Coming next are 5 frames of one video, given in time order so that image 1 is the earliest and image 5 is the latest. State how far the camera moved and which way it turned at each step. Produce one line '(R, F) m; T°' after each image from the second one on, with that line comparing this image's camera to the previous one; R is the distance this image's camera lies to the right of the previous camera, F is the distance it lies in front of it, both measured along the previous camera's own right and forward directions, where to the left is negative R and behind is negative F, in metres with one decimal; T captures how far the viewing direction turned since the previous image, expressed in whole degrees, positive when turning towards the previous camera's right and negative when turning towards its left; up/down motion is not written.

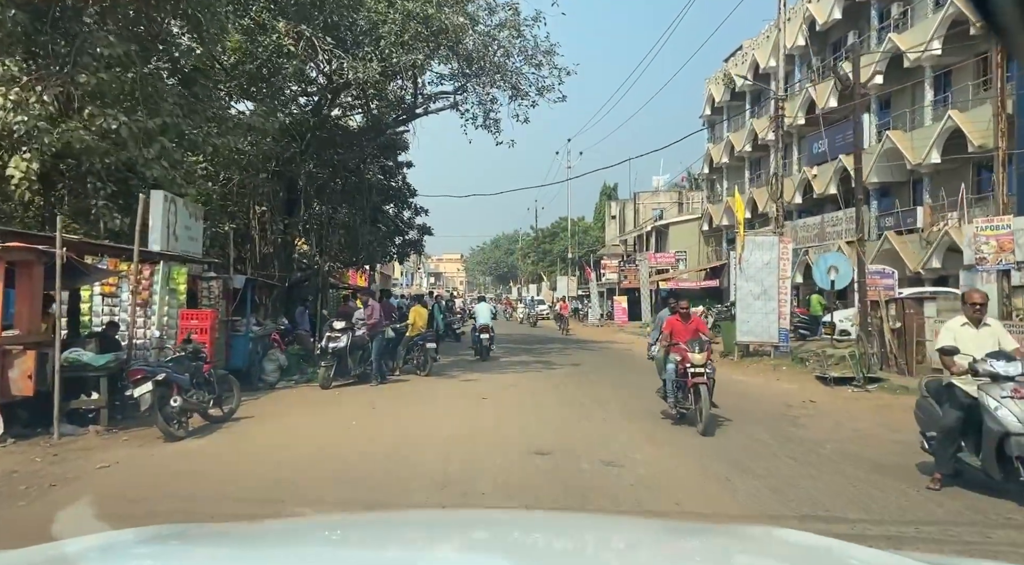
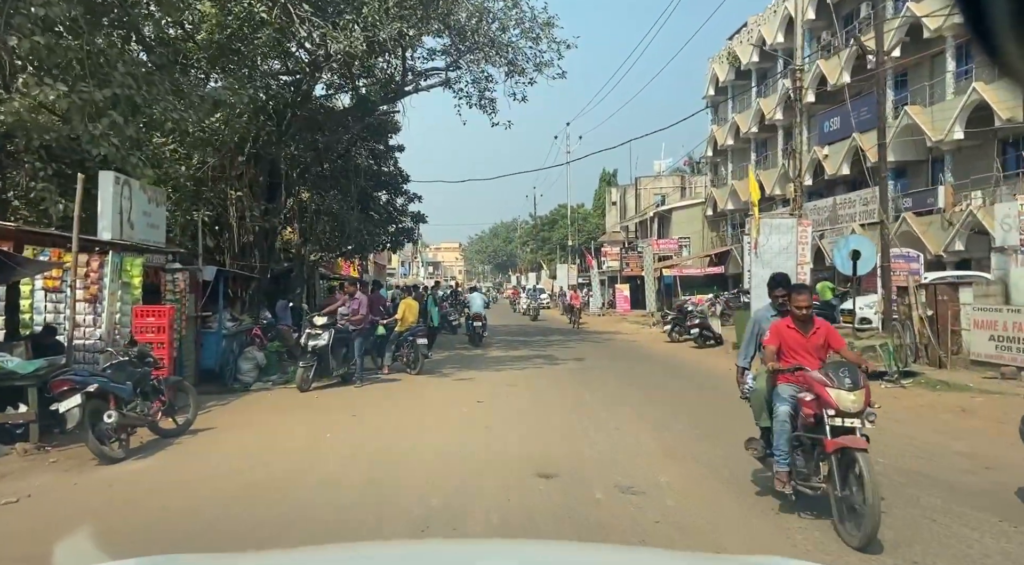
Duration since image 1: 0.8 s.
(0.0, +1.1) m; 0°
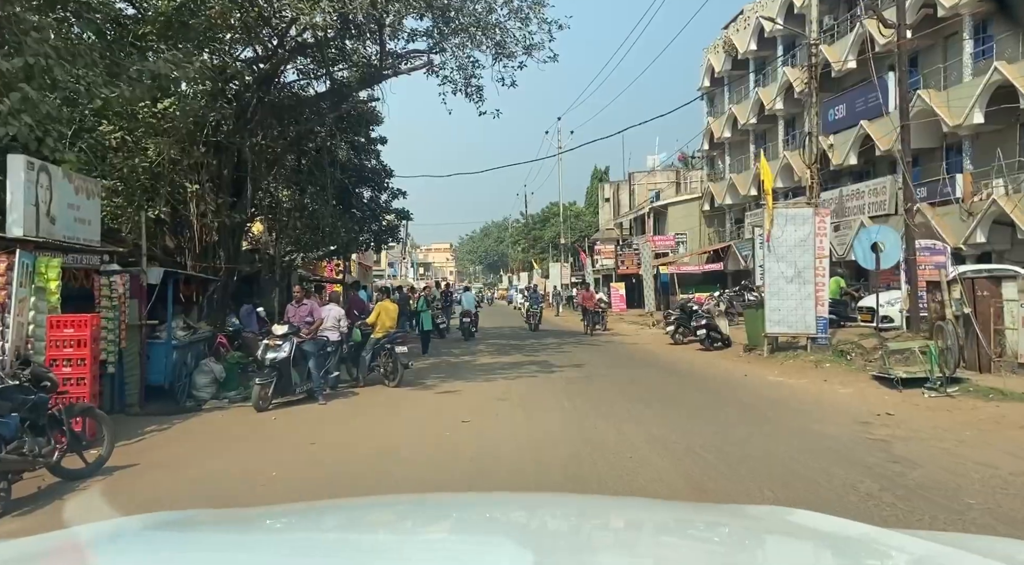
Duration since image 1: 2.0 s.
(0.0, +1.3) m; +1°
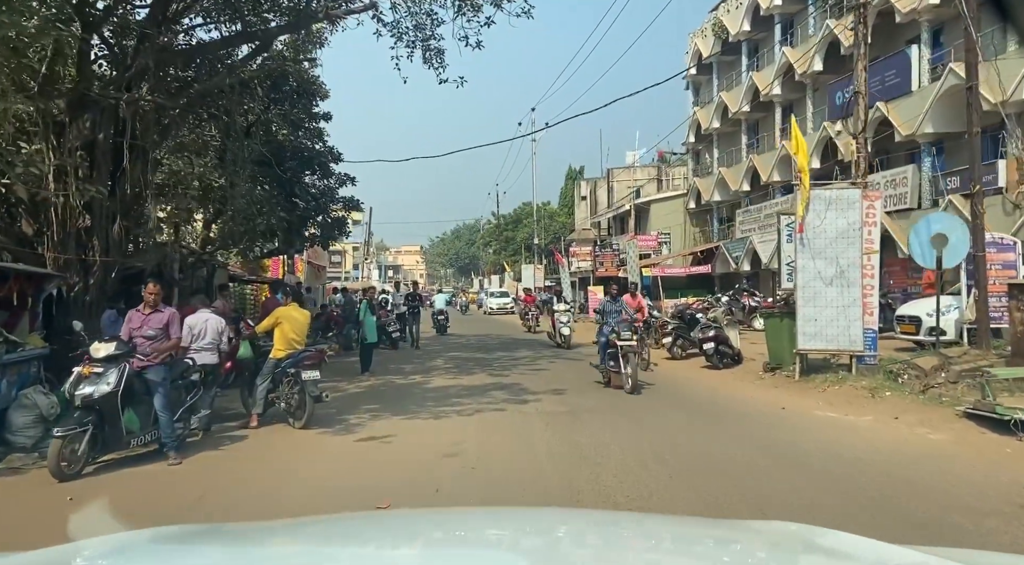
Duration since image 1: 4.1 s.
(+0.2, +3.0) m; +2°
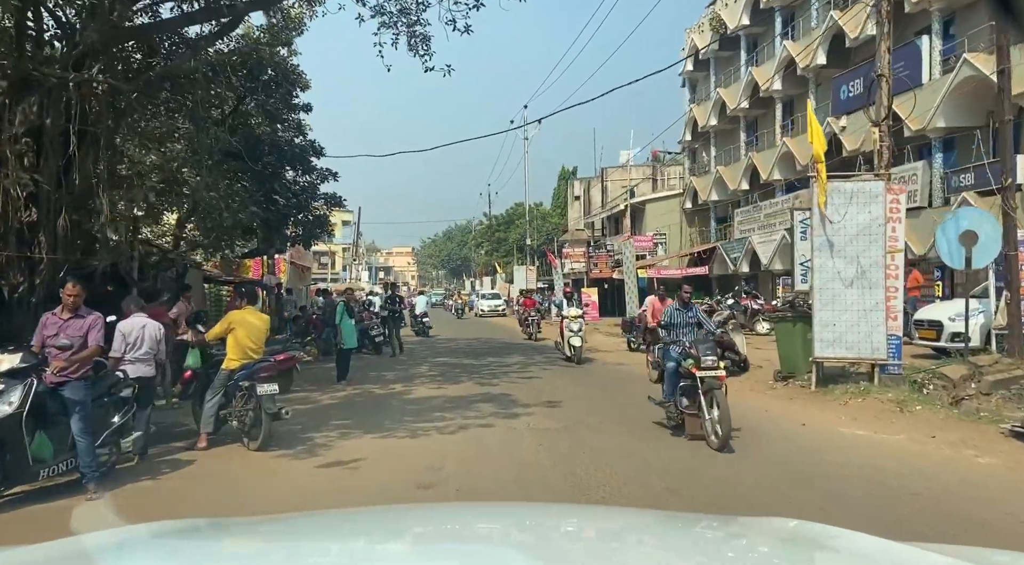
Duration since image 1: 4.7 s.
(0.0, +0.9) m; +1°
